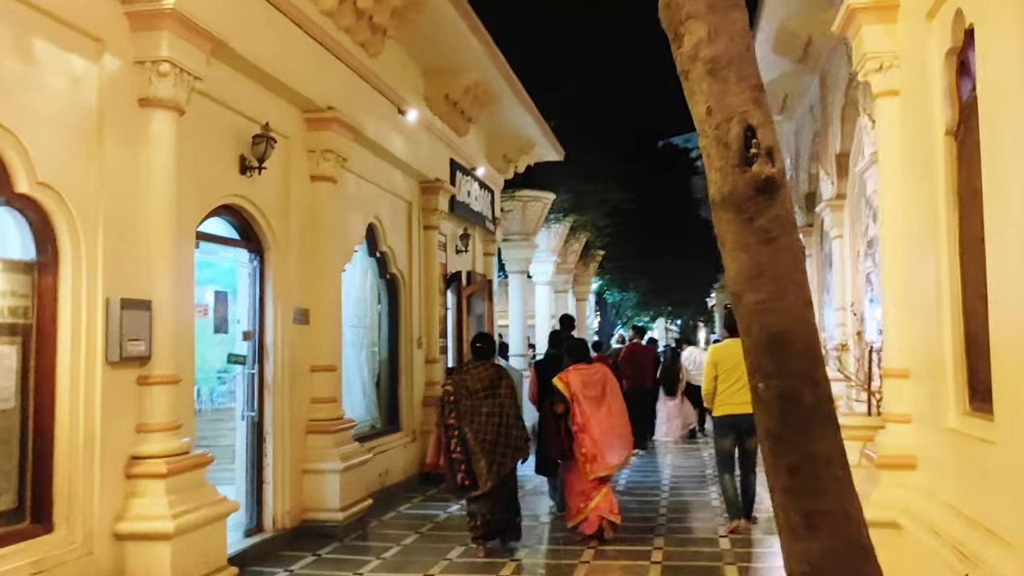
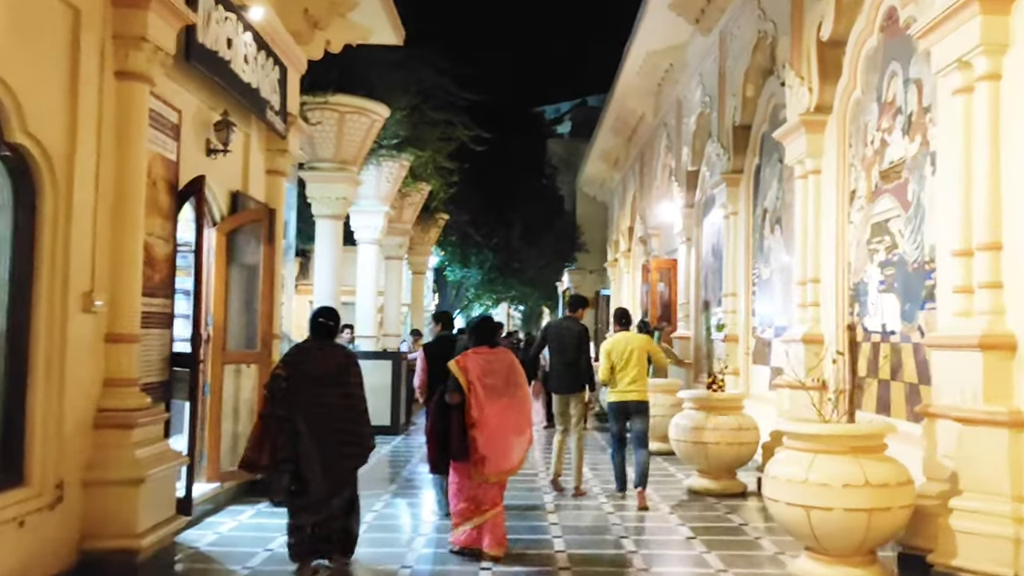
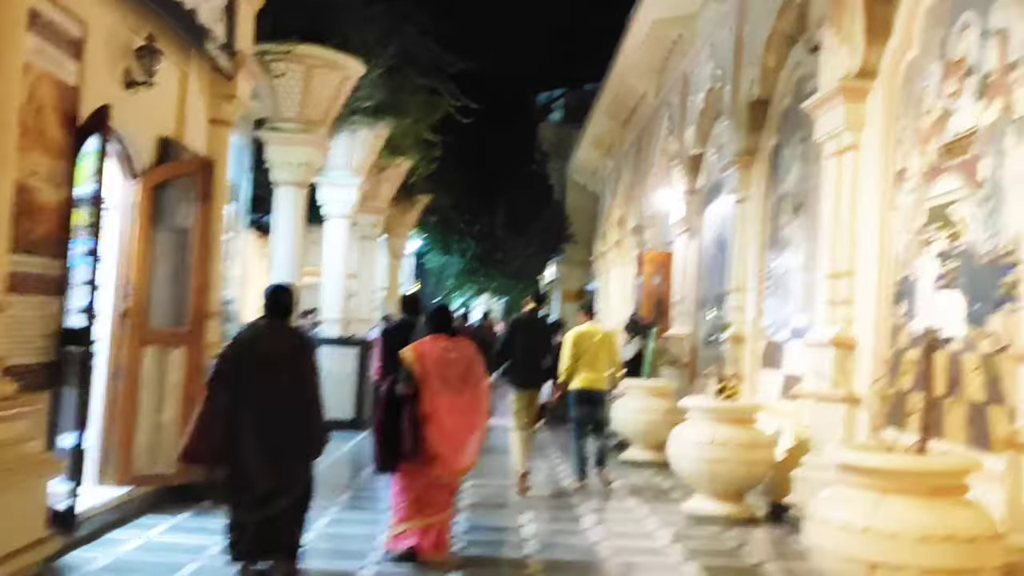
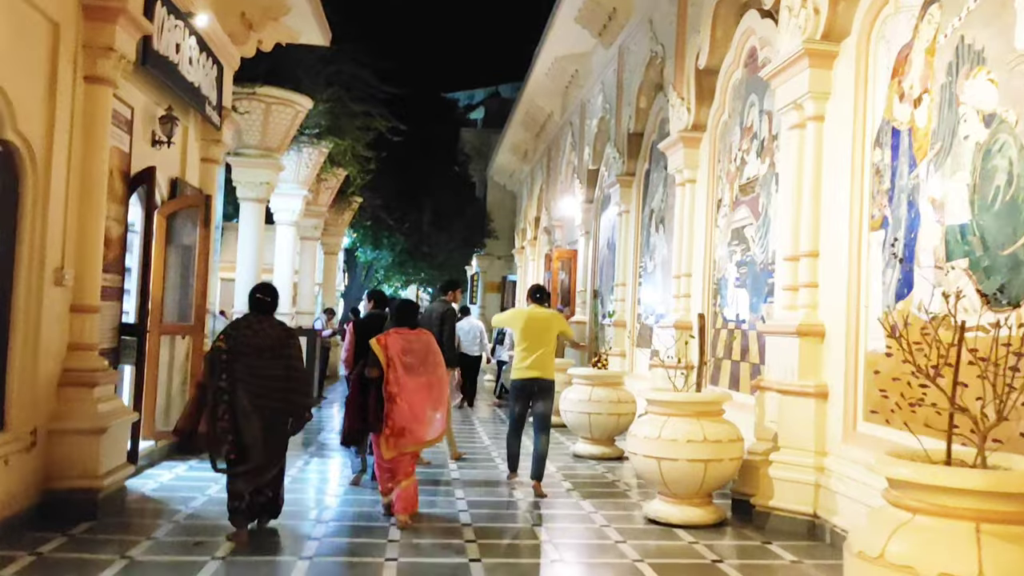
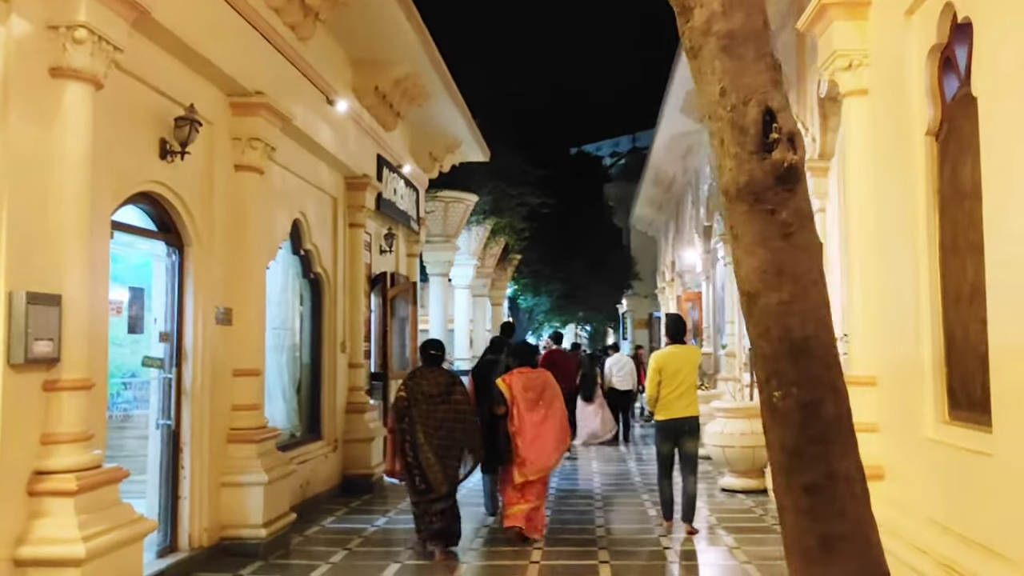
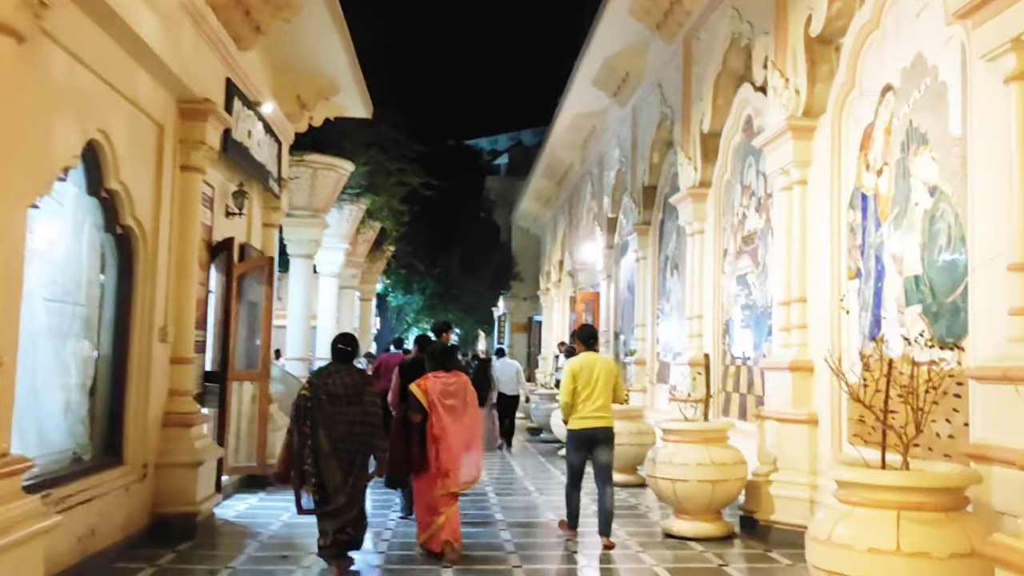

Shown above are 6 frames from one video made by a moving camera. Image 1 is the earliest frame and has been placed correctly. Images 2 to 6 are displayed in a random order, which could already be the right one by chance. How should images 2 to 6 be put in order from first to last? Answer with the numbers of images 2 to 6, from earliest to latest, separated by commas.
5, 6, 4, 2, 3
